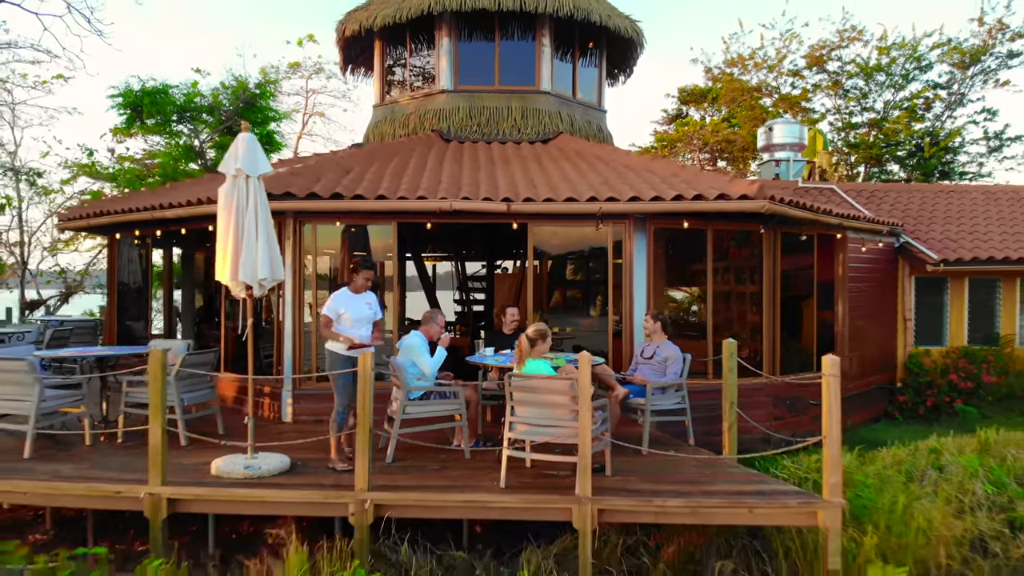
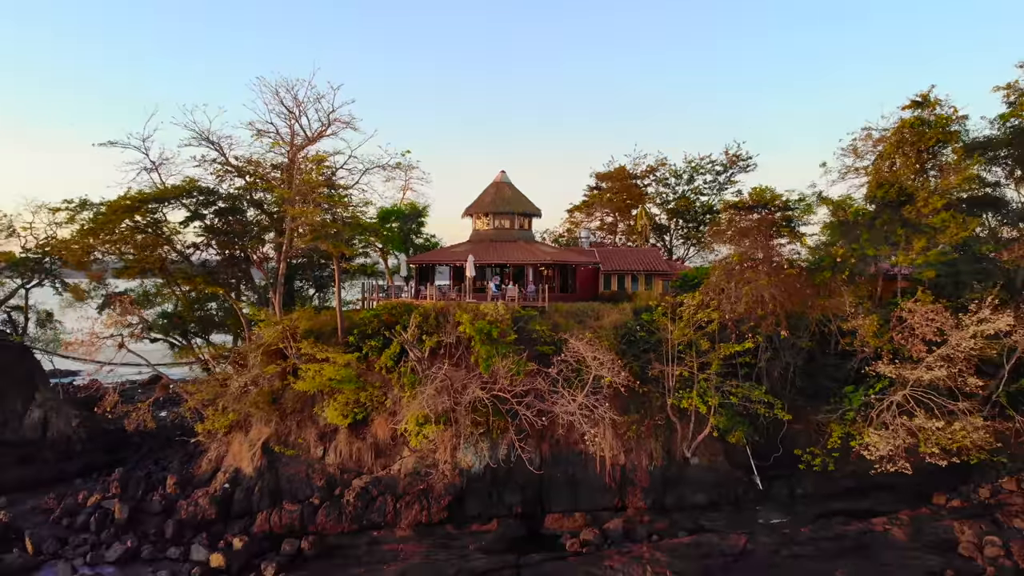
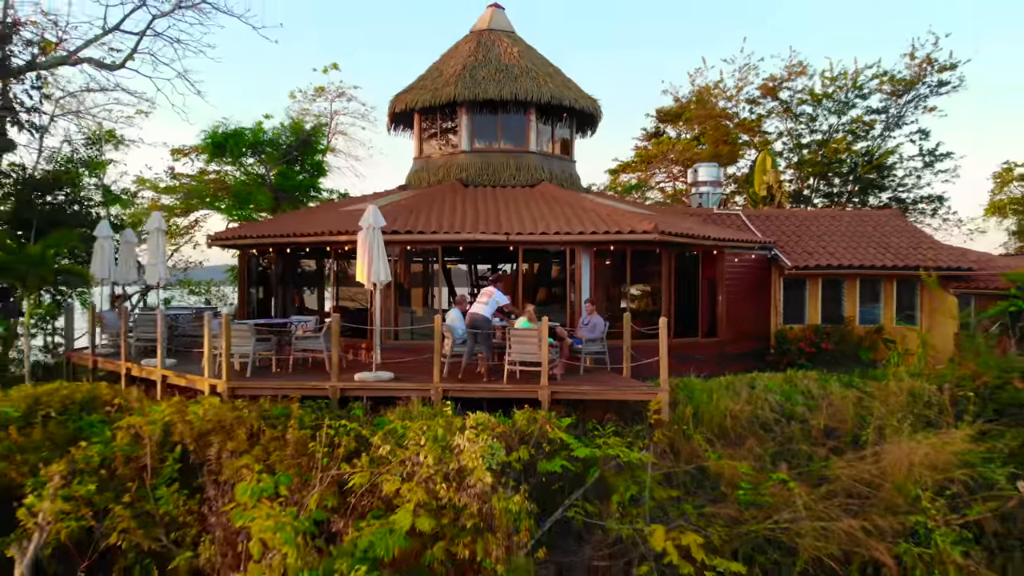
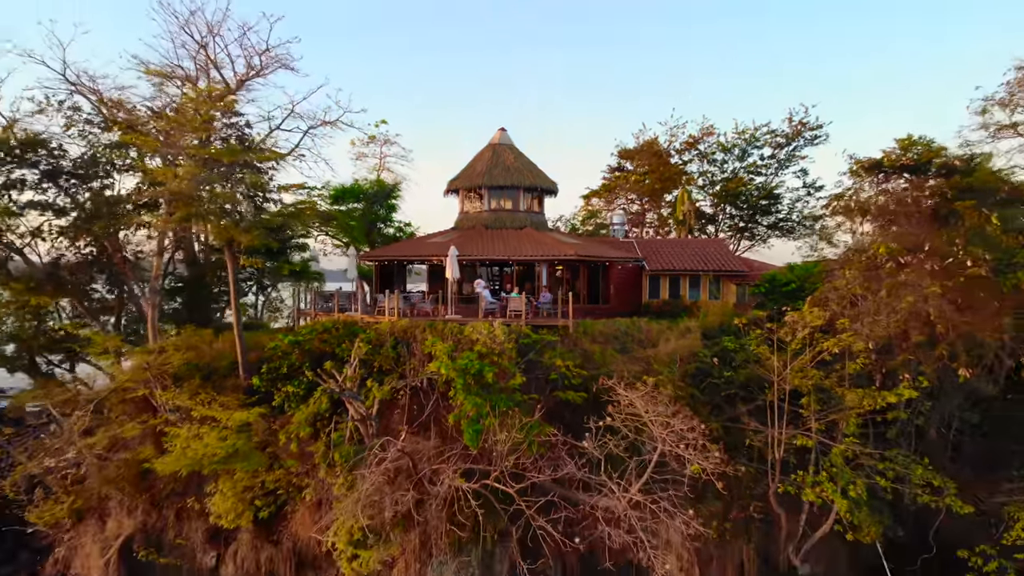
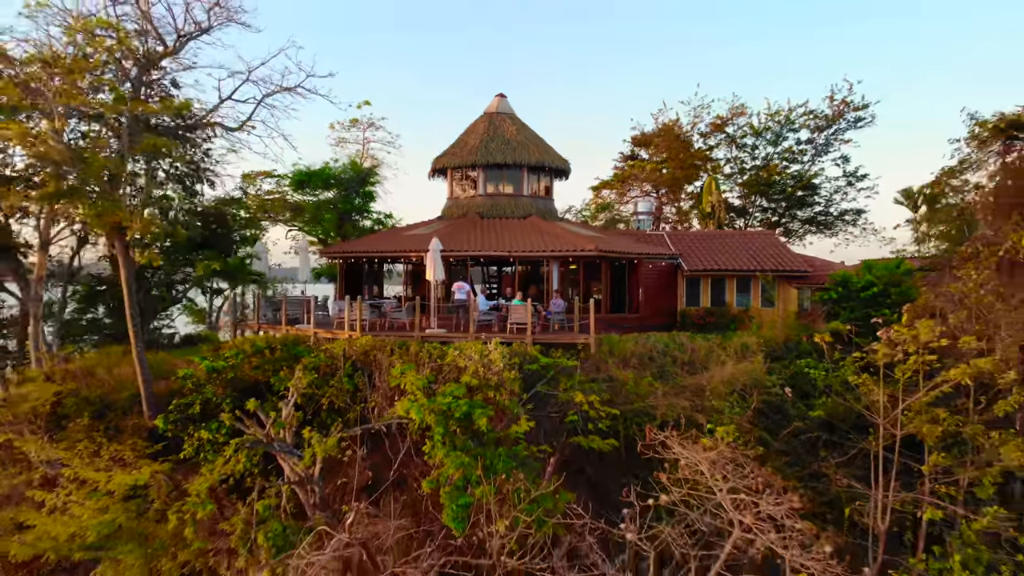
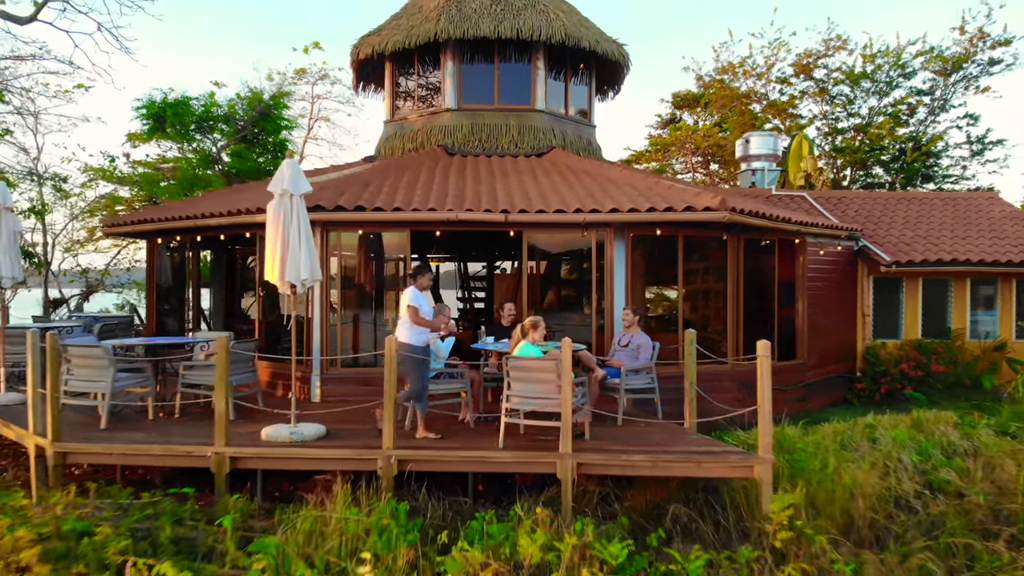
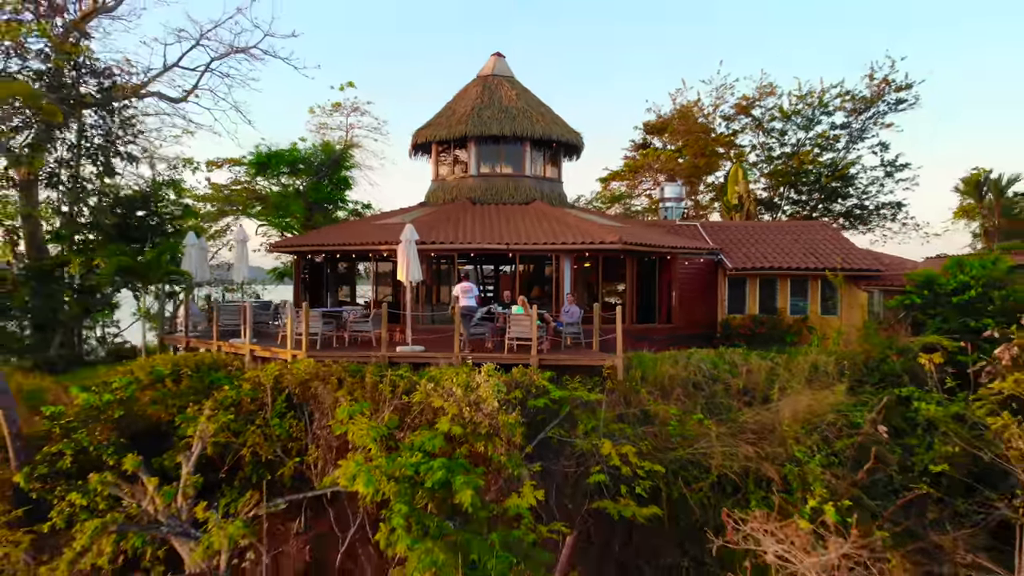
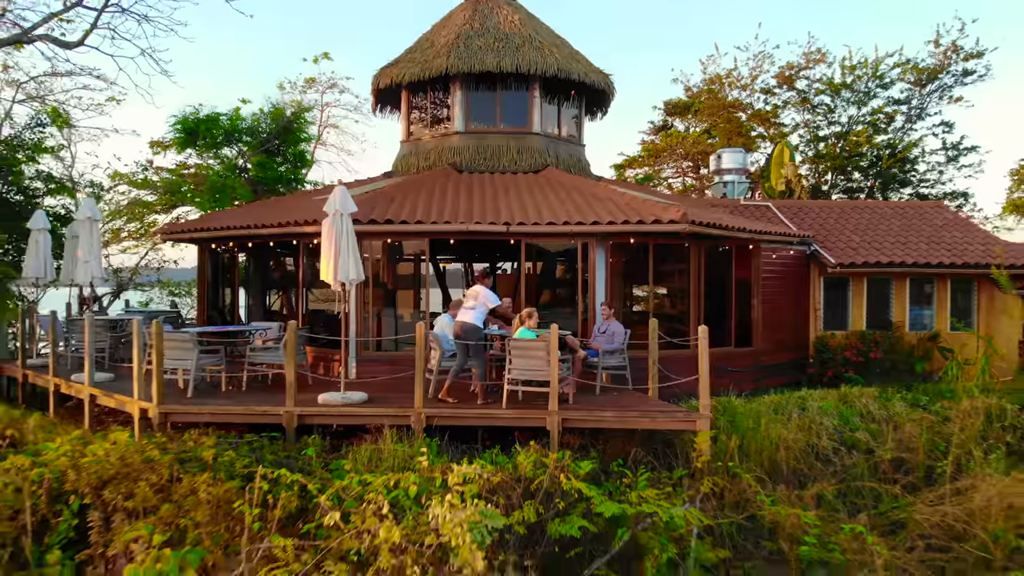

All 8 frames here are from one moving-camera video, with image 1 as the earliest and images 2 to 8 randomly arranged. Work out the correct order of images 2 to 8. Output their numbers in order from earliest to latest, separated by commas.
6, 8, 3, 7, 5, 4, 2
